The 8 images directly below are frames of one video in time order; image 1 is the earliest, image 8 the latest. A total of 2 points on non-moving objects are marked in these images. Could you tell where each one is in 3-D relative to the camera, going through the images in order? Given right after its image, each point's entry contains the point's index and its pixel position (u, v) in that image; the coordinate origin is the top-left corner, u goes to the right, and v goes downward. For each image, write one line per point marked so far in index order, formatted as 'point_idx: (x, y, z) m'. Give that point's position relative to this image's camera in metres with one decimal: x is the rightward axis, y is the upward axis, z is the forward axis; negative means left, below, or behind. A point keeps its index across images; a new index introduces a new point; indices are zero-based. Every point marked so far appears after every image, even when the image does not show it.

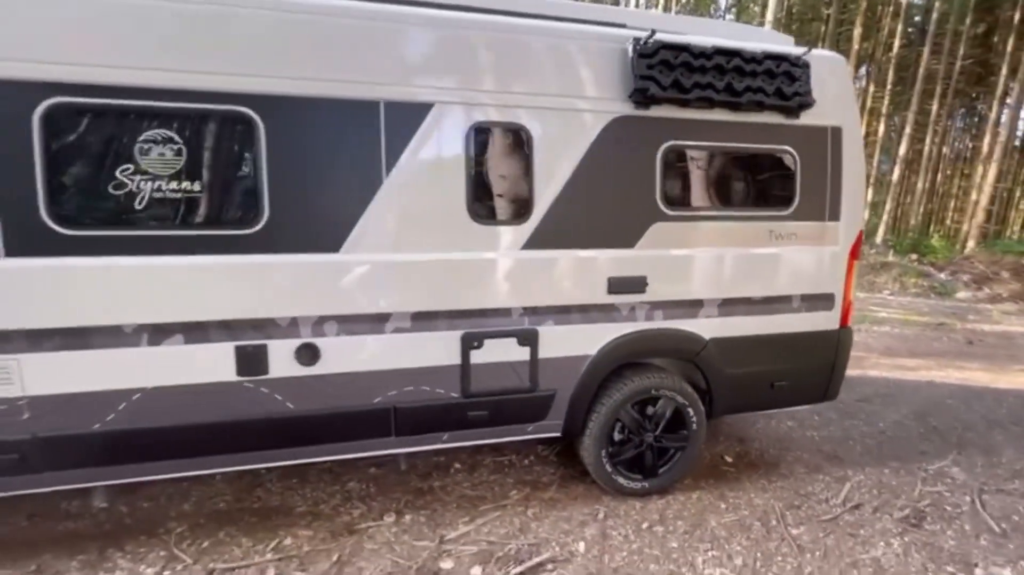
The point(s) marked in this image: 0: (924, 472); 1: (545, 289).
0: (+3.7, -1.6, +4.3) m
1: (+0.3, 0.0, +3.3) m
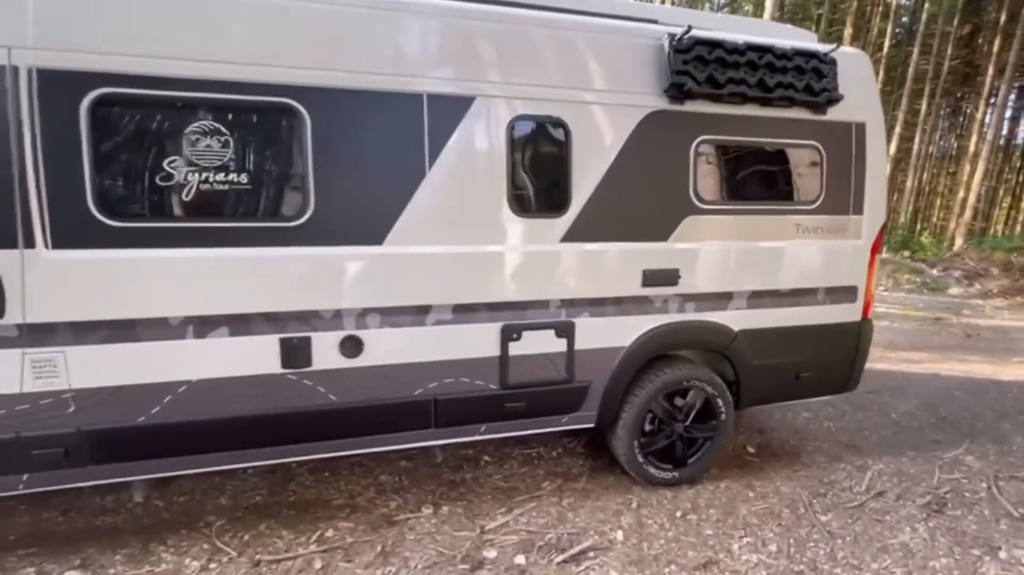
0: (+3.9, -1.6, +4.4) m
1: (+0.5, 0.0, +3.3) m
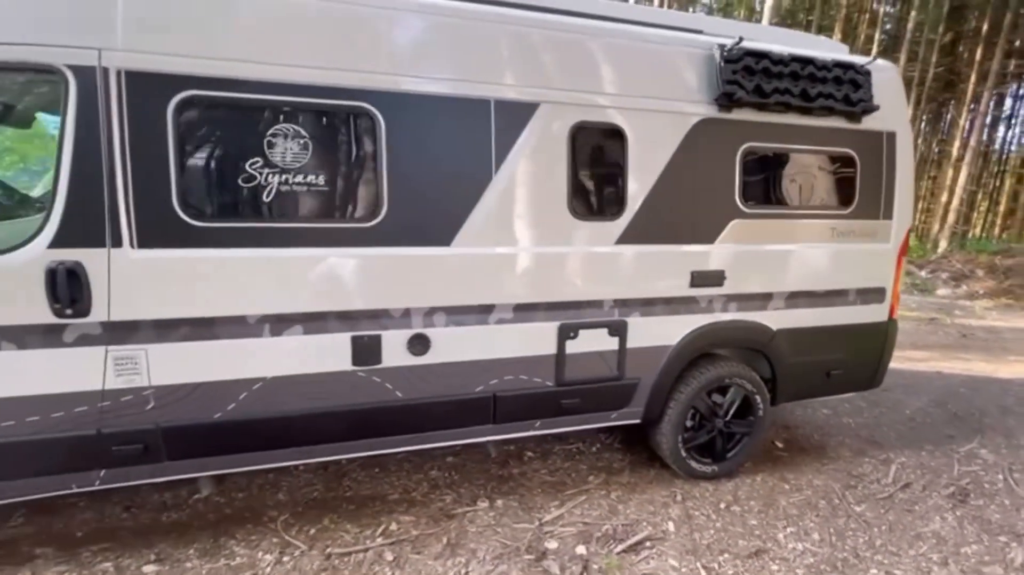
0: (+4.3, -1.6, +4.6) m
1: (+0.9, 0.0, +3.5) m
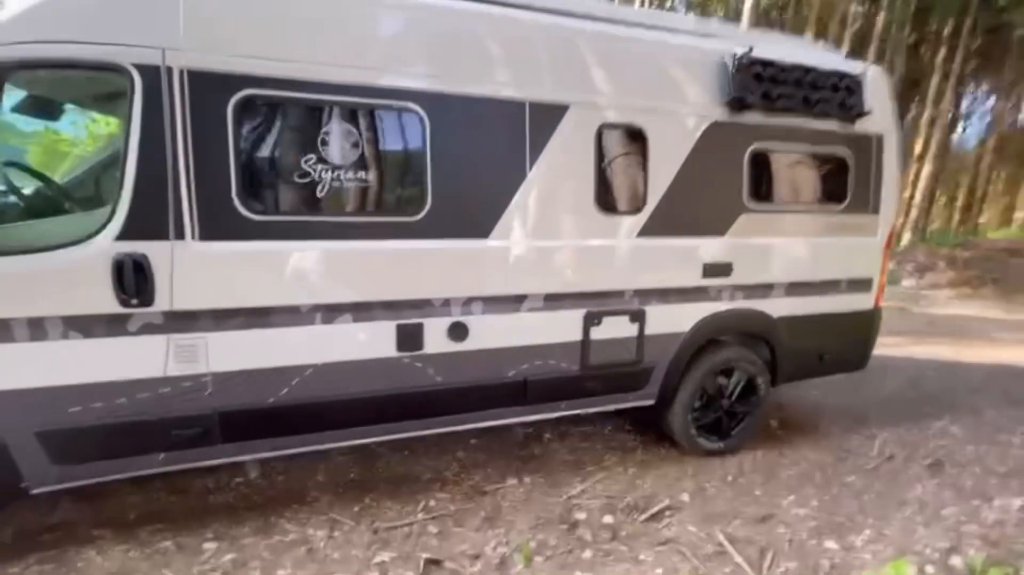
0: (+4.4, -1.5, +5.1) m
1: (+1.1, +0.1, +3.7) m
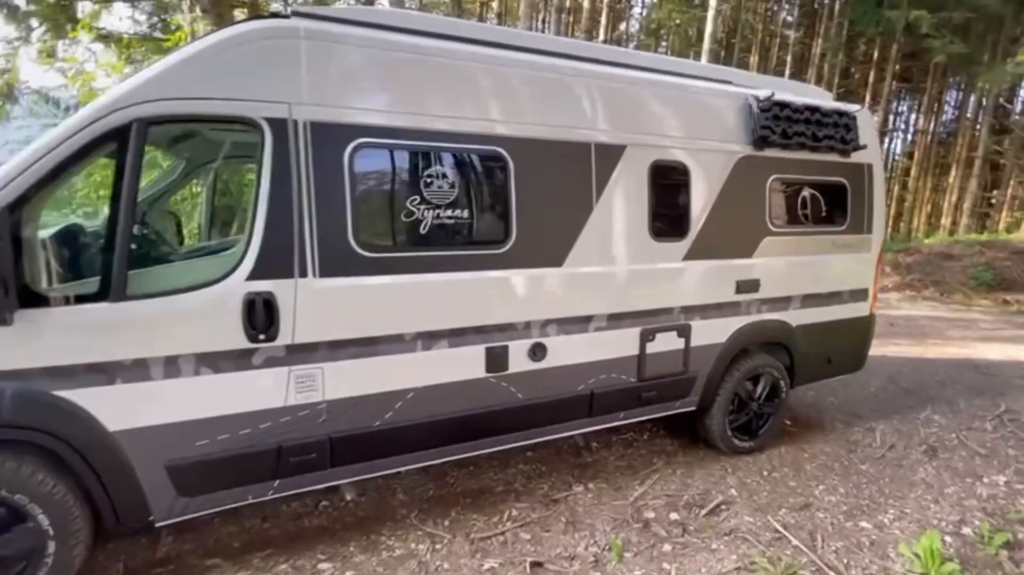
0: (+4.8, -1.6, +5.8) m
1: (+1.6, 0.0, +4.2) m
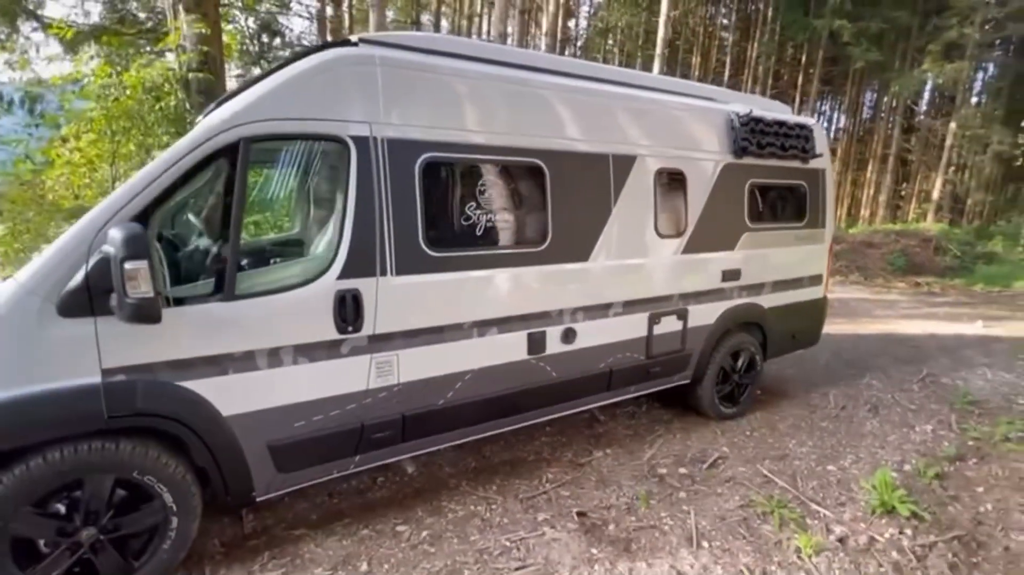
0: (+4.9, -1.4, +6.8) m
1: (+1.8, +0.1, +4.9) m
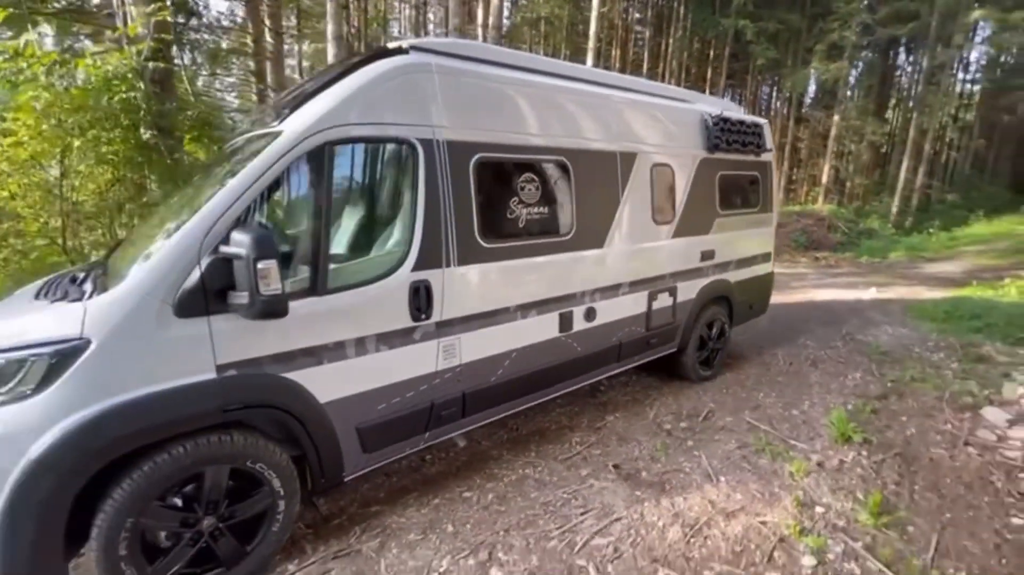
0: (+4.8, -1.0, +8.0) m
1: (+1.9, +0.3, +5.6) m
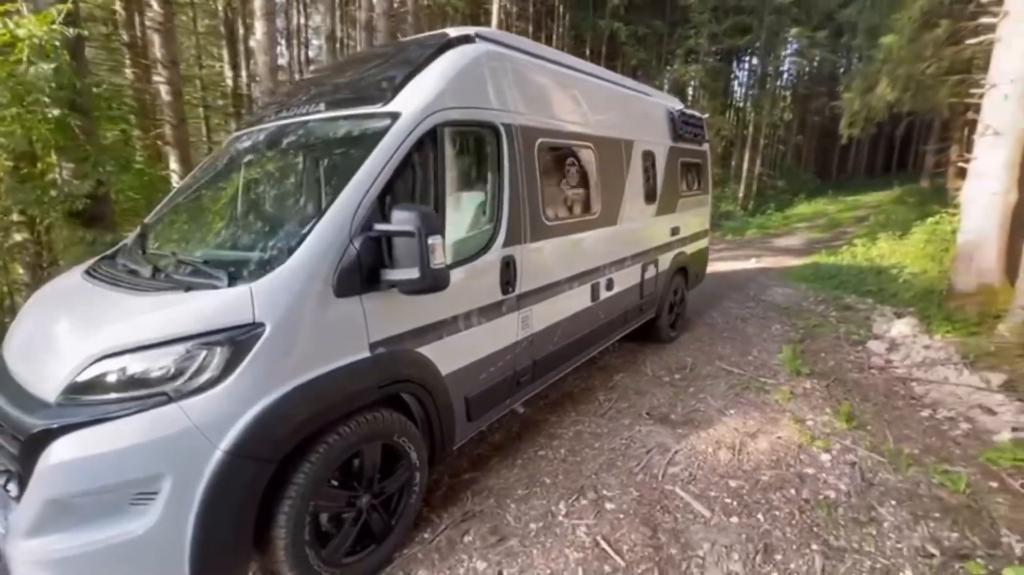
0: (+4.2, -0.4, +9.4) m
1: (+2.0, +0.7, +6.4) m
